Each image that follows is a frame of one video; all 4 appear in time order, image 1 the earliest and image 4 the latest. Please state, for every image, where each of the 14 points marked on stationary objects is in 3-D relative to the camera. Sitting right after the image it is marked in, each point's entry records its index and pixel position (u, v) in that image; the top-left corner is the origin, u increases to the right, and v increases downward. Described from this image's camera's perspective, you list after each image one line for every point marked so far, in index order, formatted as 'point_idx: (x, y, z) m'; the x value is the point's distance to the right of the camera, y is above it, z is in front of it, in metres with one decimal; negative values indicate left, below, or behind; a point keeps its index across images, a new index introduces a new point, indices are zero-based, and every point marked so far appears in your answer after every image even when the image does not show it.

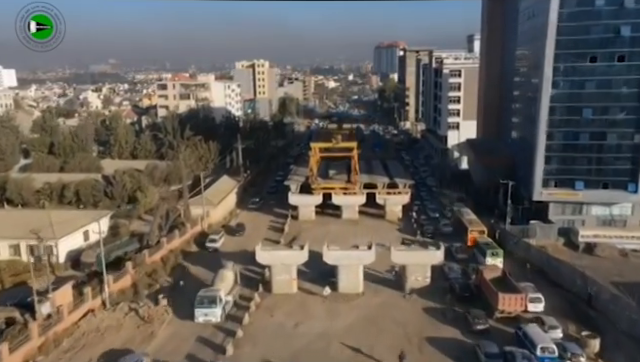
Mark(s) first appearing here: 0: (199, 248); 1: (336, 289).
0: (-3.7, -2.1, +18.2) m
1: (+0.4, -2.6, +14.2) m
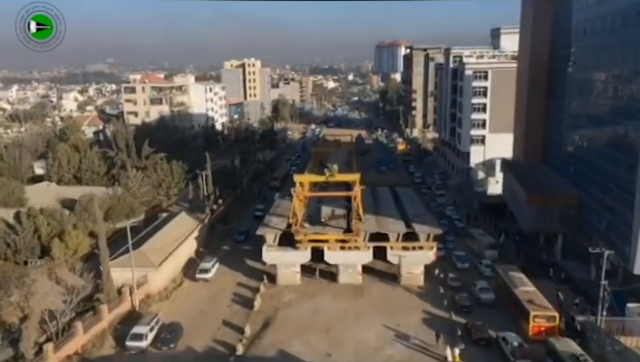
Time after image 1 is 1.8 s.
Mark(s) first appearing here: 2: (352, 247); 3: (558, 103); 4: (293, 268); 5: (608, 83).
0: (-4.0, -3.3, +11.8) m
1: (+0.1, -3.8, +7.8) m
2: (+0.8, -1.7, +15.0) m
3: (+7.7, +2.5, +19.3) m
4: (-0.7, -2.2, +15.2) m
5: (+7.5, +2.6, +15.4) m
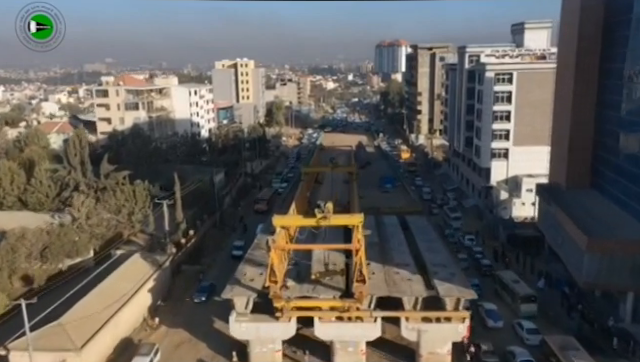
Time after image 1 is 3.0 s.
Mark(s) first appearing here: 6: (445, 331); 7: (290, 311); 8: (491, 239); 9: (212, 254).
0: (-4.2, -4.1, +7.6) m
1: (-0.1, -4.7, +3.7) m
2: (+0.6, -2.5, +10.9) m
3: (+7.5, +1.7, +15.1) m
4: (-0.9, -3.1, +11.0) m
5: (+7.2, +1.7, +11.2) m
6: (+2.3, -2.7, +10.7) m
7: (-0.5, -2.4, +10.9) m
8: (+5.7, -1.9, +19.8) m
9: (-3.3, -2.2, +18.1) m
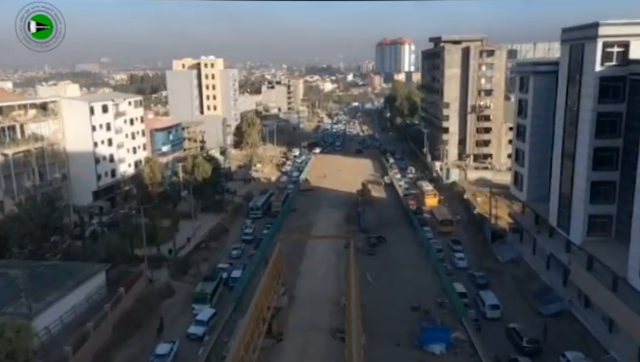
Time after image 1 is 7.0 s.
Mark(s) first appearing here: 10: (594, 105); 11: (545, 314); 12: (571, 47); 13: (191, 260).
0: (-5.0, -6.9, -6.7) m
1: (-0.9, -7.5, -10.7) m
2: (-0.2, -5.3, -3.5) m
3: (+6.7, -1.1, +0.8) m
4: (-1.7, -5.9, -3.3) m
5: (+6.5, -1.1, -3.1) m
6: (+1.5, -5.5, -3.6) m
7: (-1.3, -5.2, -3.4) m
8: (+4.9, -4.7, +5.5) m
9: (-4.1, -5.0, +3.8) m
10: (+5.7, +1.6, +12.0) m
11: (+5.4, -3.2, +14.2) m
12: (+5.8, +3.0, +12.9) m
13: (-4.0, -2.5, +18.5) m
